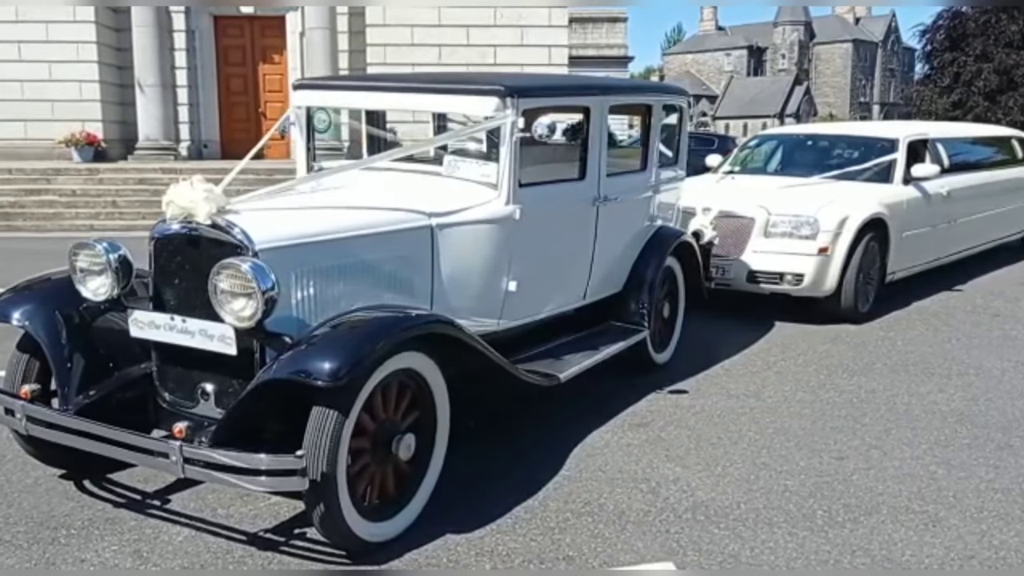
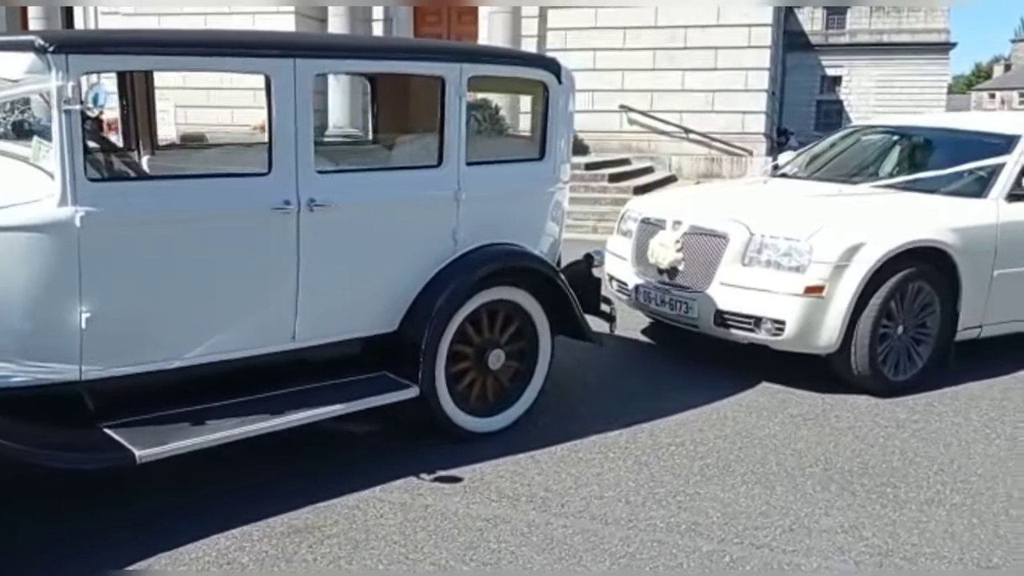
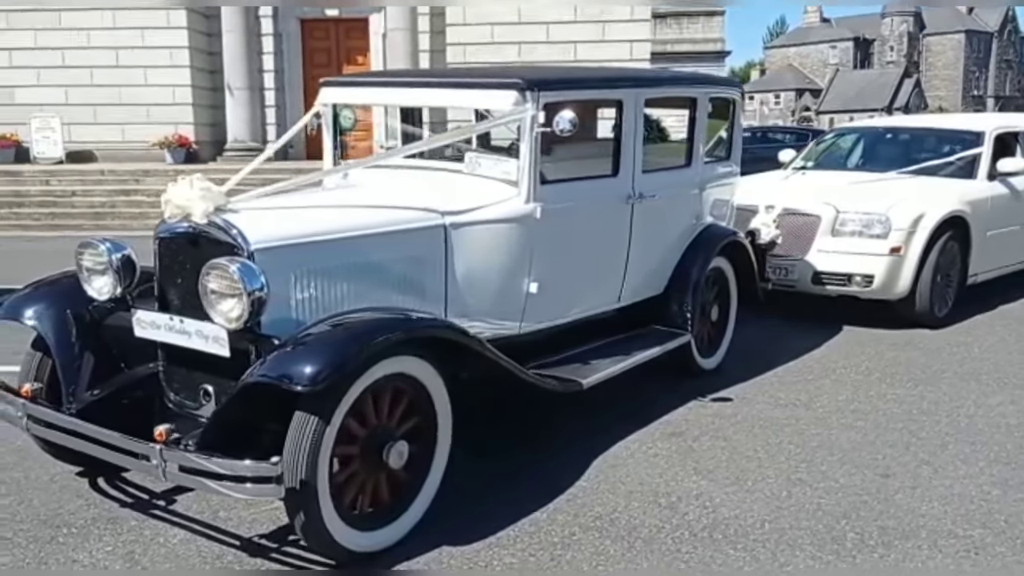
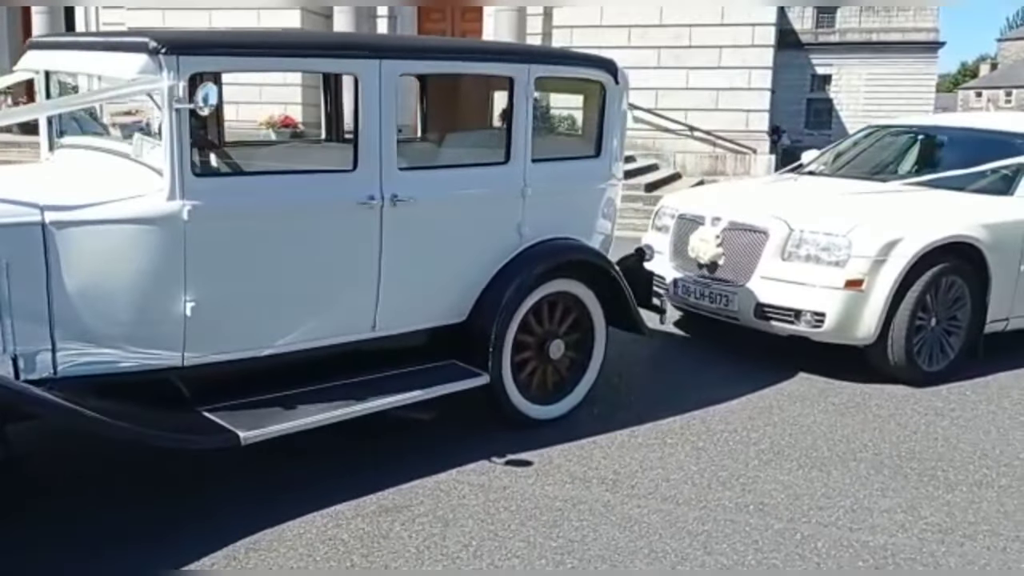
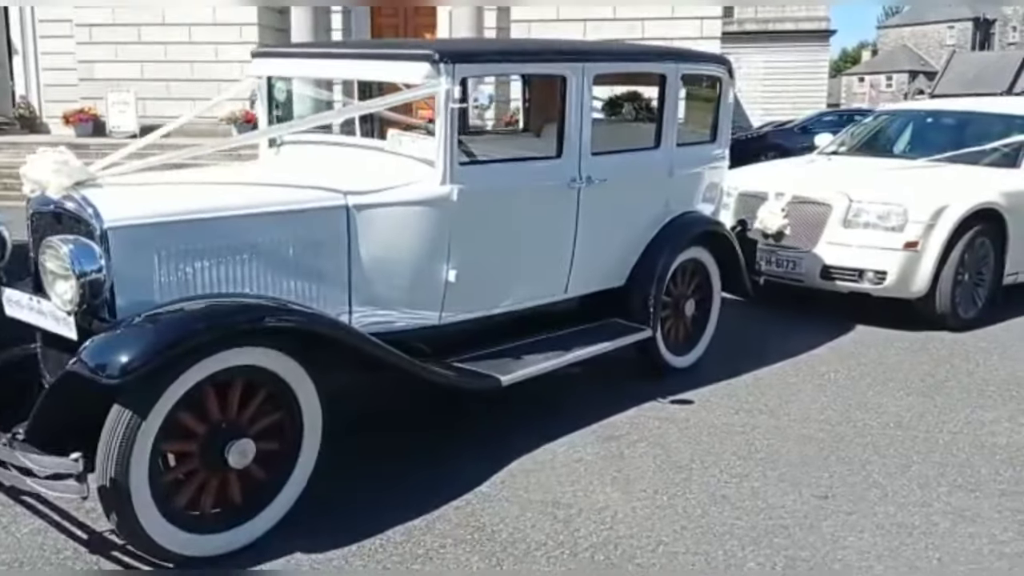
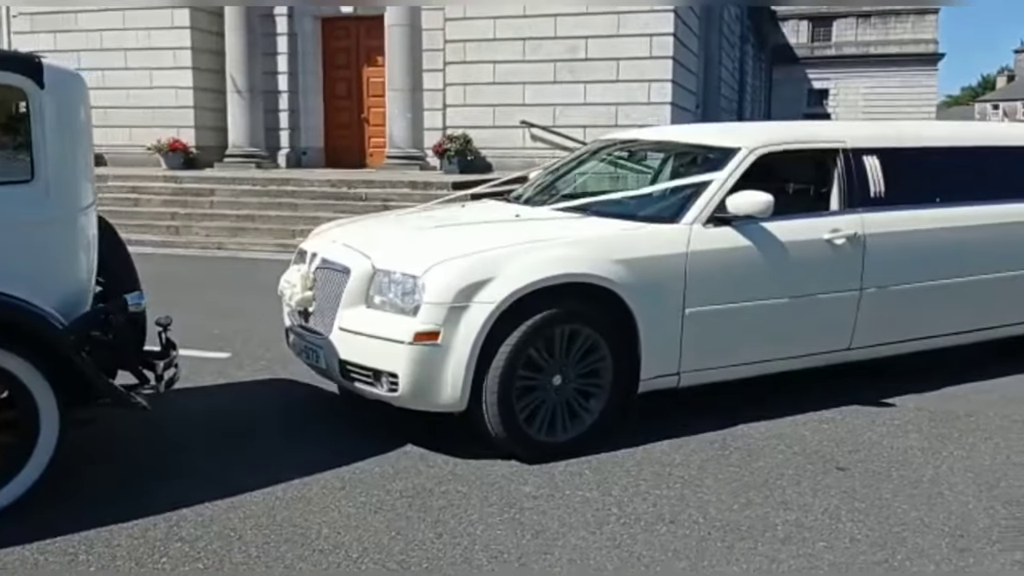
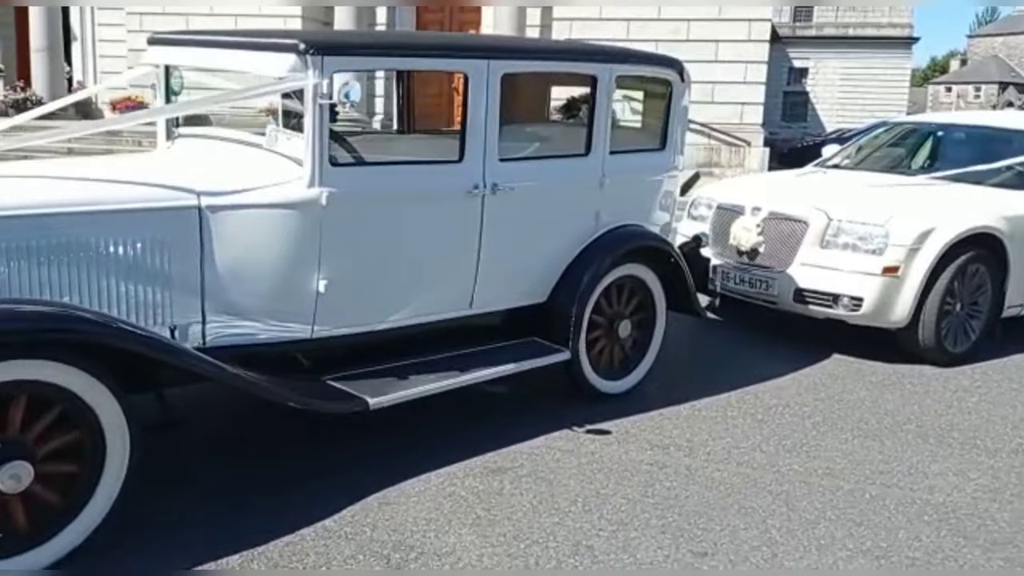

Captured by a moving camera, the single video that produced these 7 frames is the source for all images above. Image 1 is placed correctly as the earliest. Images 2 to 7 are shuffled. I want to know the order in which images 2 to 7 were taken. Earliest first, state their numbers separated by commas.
3, 5, 7, 4, 2, 6
